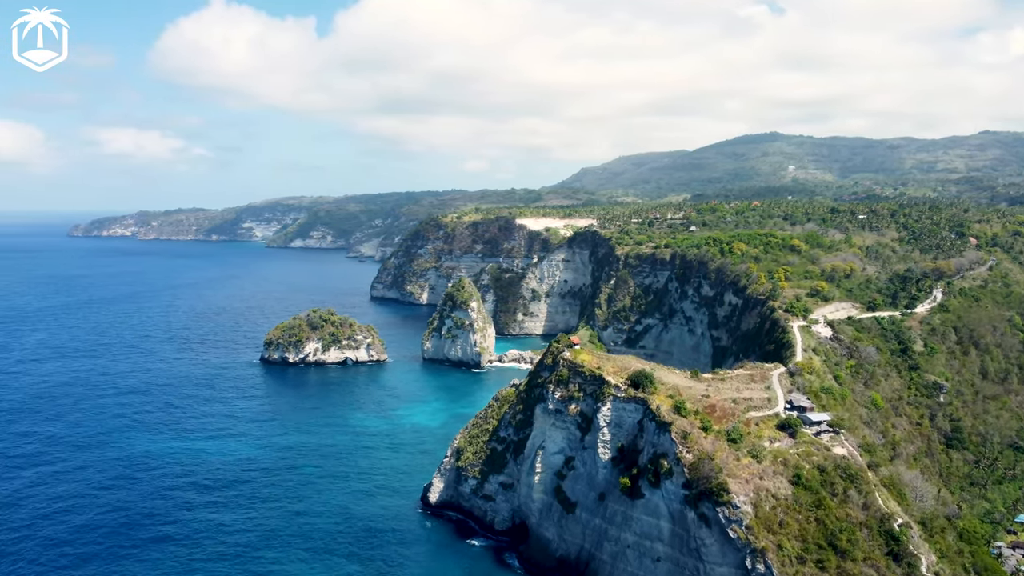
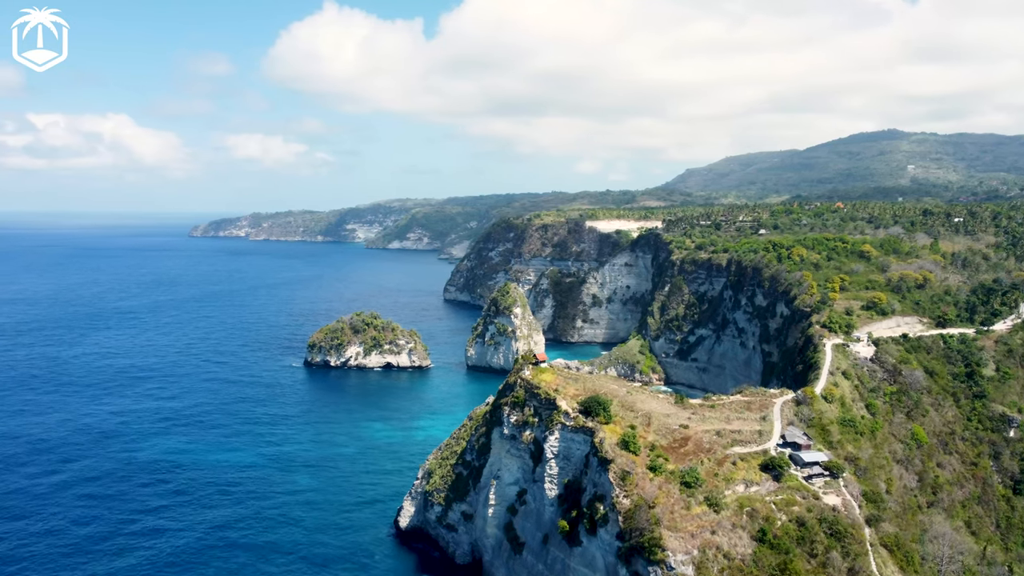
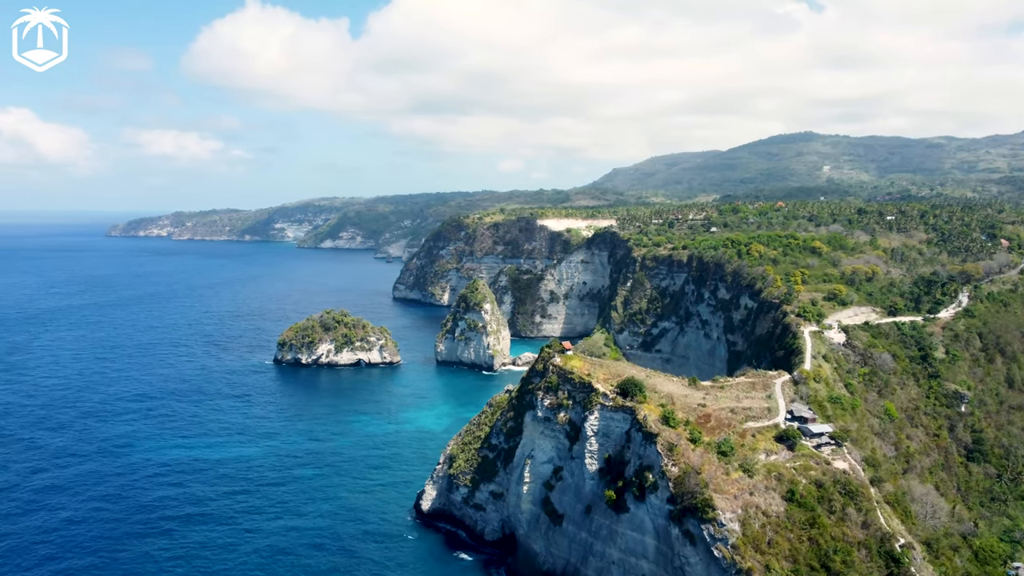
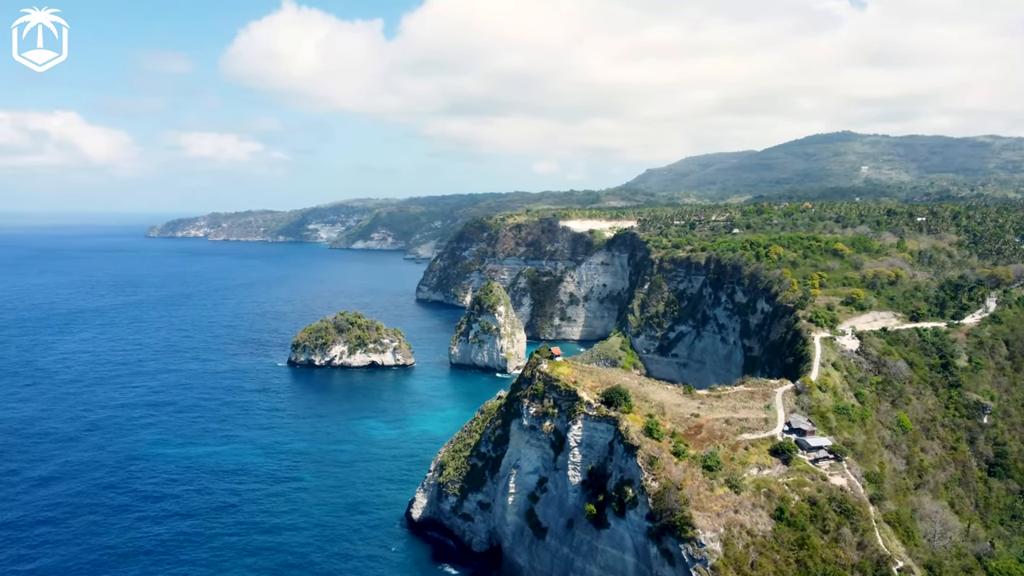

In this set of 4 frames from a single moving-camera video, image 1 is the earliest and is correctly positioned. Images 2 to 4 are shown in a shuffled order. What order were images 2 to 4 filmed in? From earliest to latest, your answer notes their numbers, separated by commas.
3, 4, 2
